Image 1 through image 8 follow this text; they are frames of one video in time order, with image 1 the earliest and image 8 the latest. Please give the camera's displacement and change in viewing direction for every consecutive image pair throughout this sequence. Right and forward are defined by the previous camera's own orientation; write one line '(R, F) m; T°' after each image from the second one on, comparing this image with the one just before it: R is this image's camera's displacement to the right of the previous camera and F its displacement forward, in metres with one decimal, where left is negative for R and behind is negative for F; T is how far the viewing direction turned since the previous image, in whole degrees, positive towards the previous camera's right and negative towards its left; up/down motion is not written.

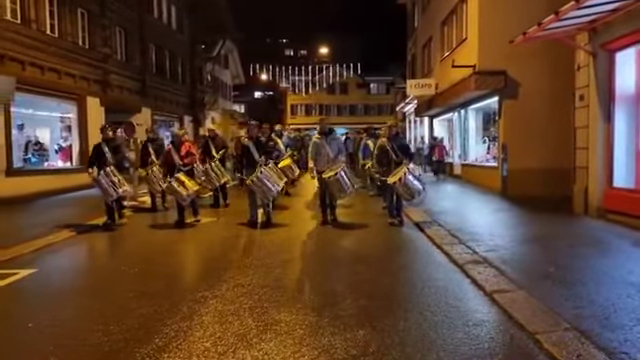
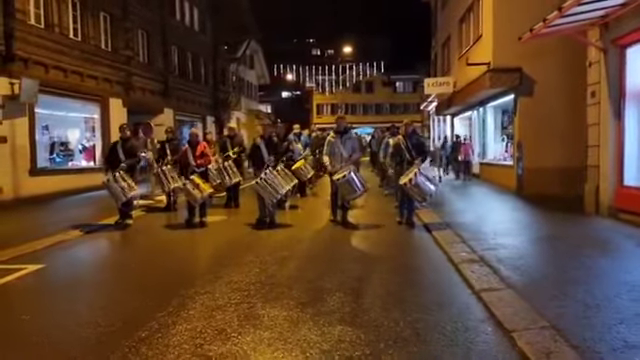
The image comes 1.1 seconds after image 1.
(+0.6, -0.1) m; -3°
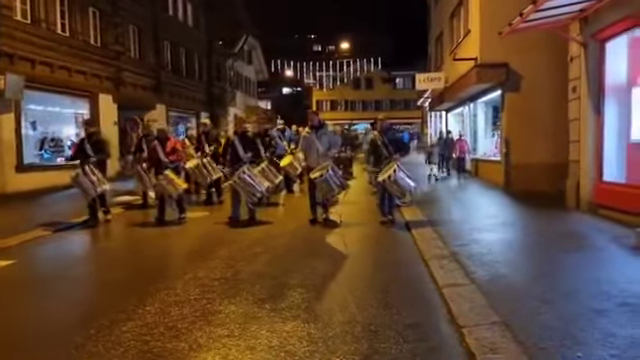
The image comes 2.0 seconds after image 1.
(+0.6, +0.1) m; -1°
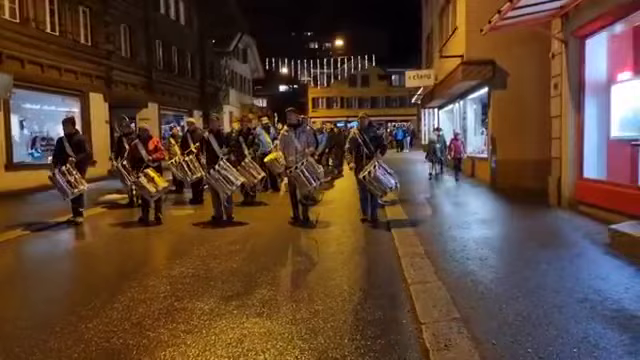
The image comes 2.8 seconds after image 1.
(+0.4, -0.1) m; 0°
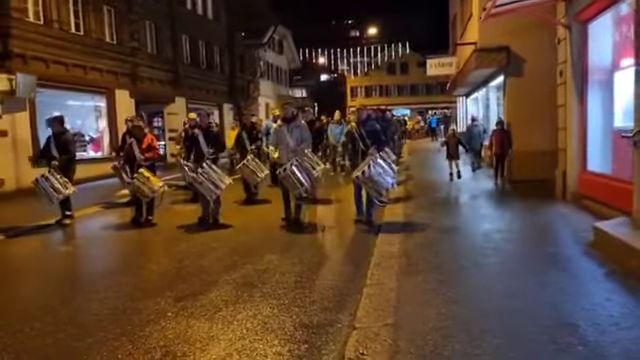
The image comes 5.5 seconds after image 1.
(+1.3, +0.2) m; -6°
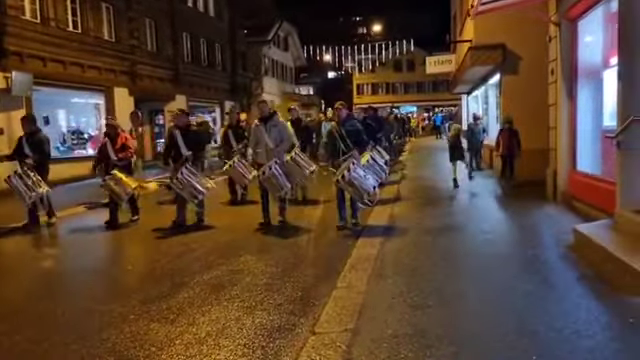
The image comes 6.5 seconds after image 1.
(+0.5, +0.1) m; -1°
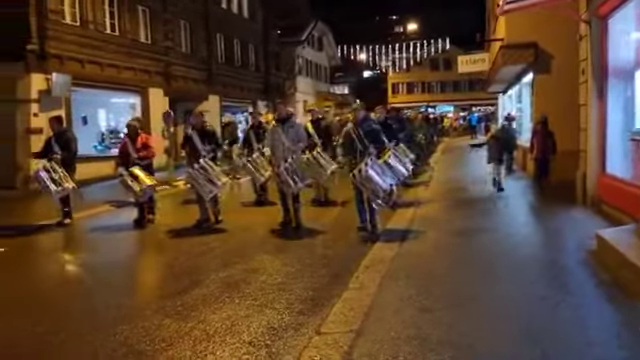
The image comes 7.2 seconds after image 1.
(+0.3, 0.0) m; -3°
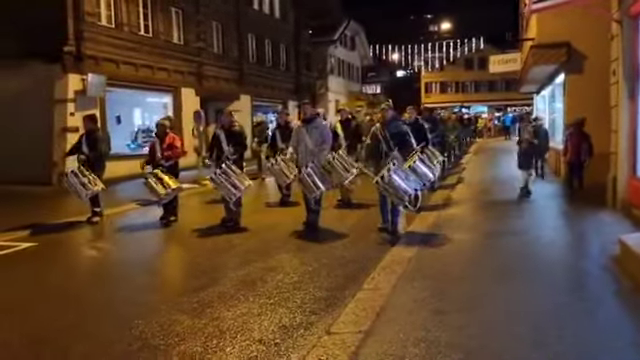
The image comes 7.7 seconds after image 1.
(+0.2, 0.0) m; -3°
